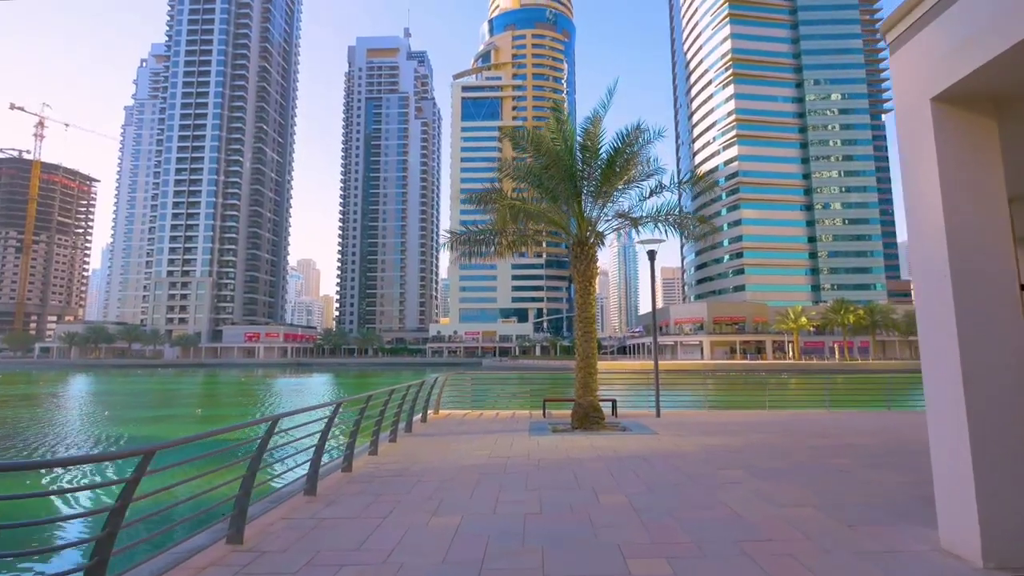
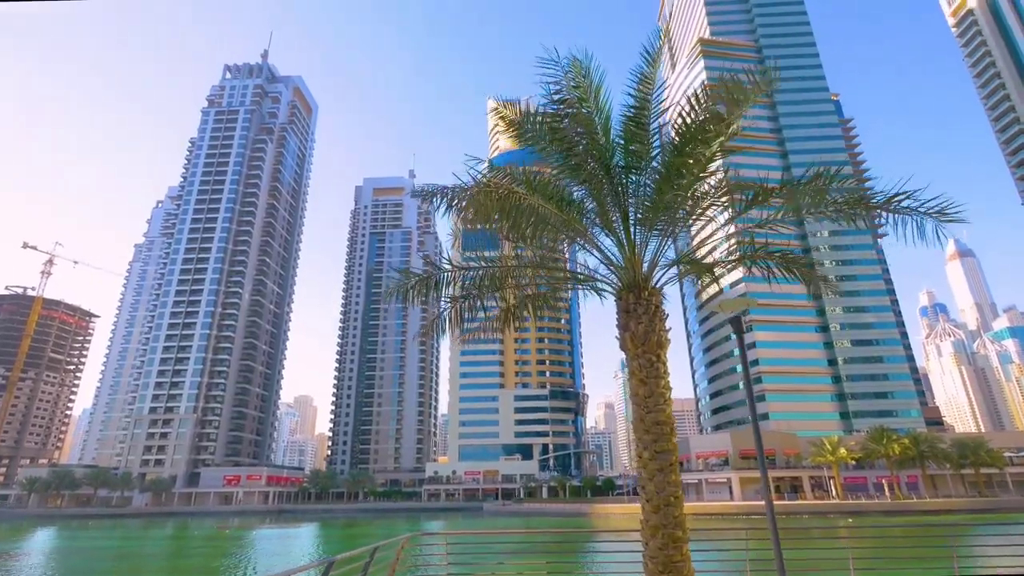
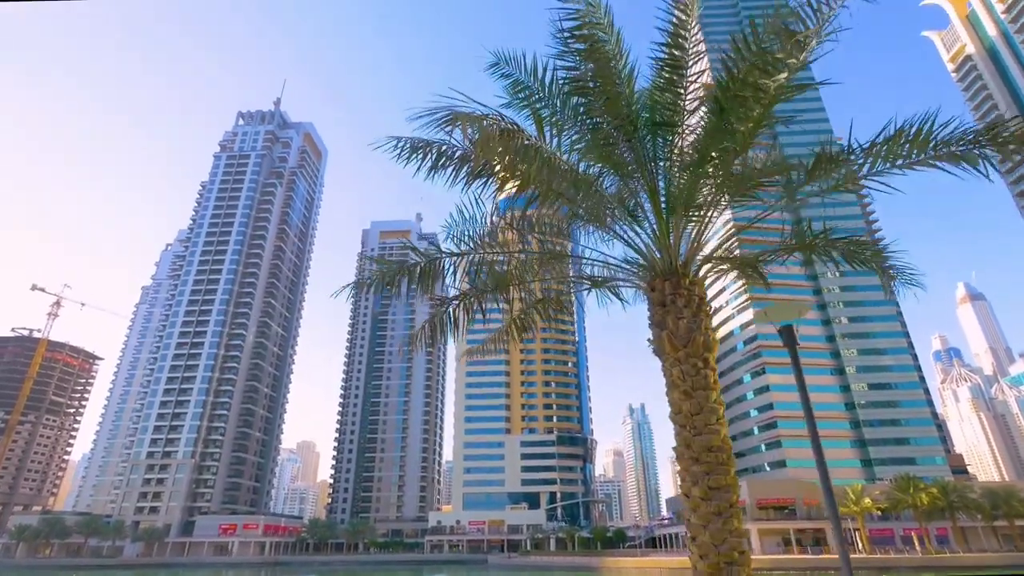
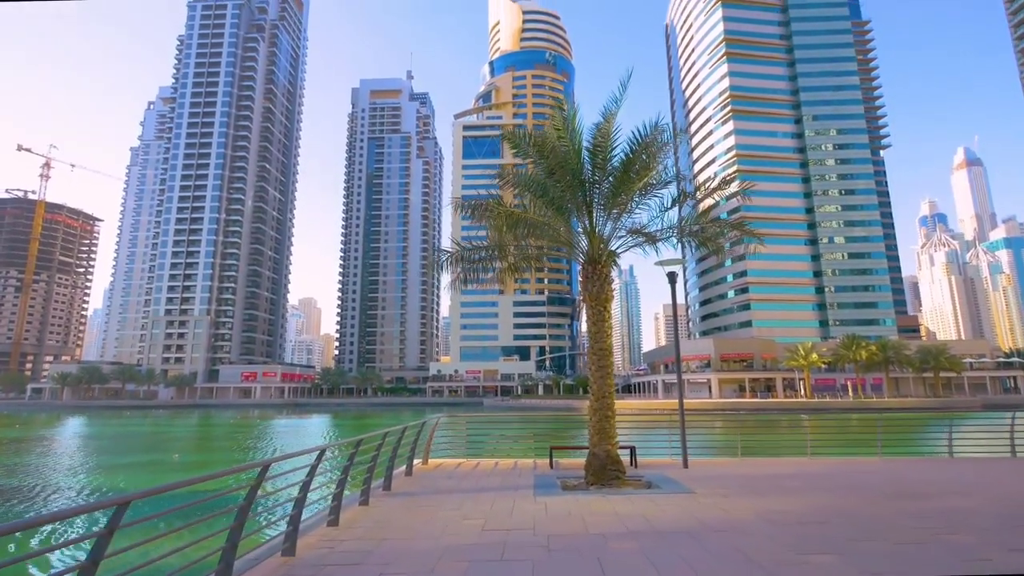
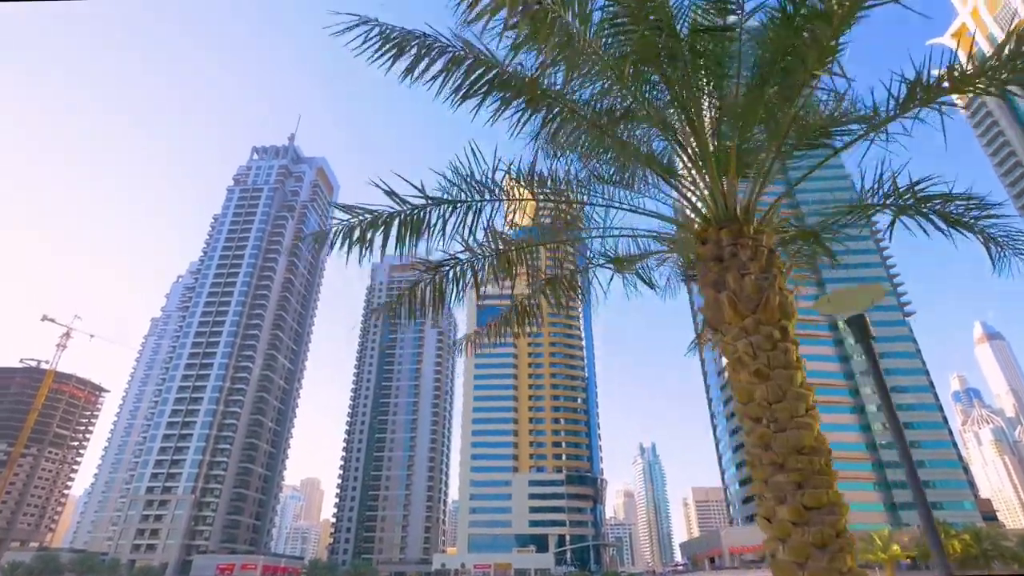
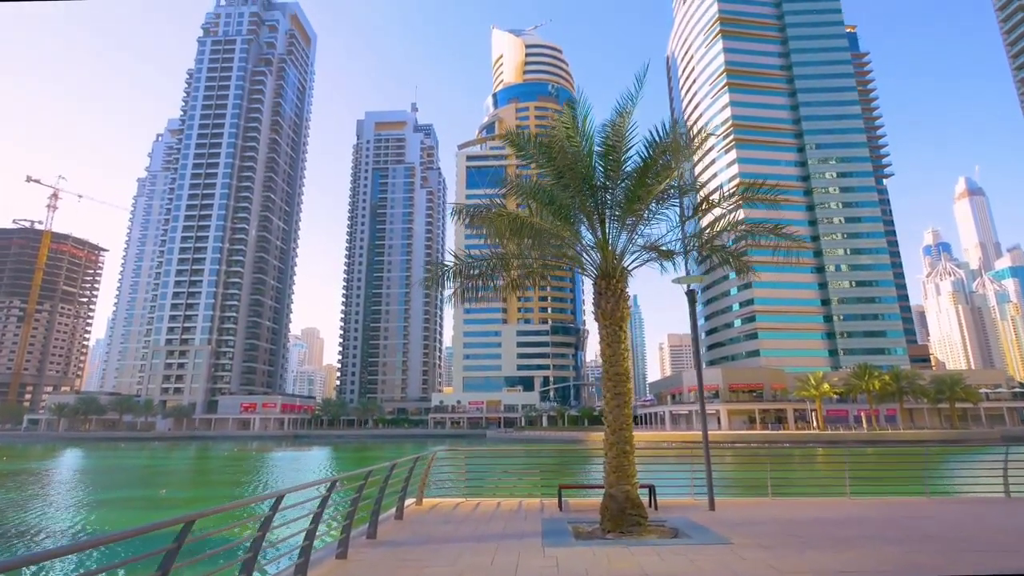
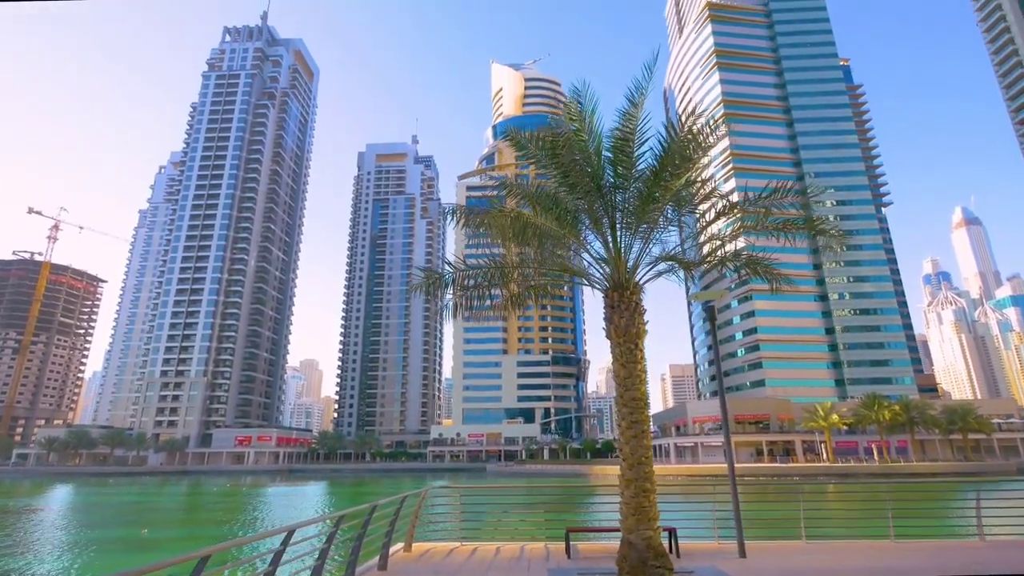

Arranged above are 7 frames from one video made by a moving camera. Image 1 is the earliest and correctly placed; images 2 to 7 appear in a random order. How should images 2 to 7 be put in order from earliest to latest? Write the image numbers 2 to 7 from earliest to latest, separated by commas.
4, 6, 7, 2, 3, 5
